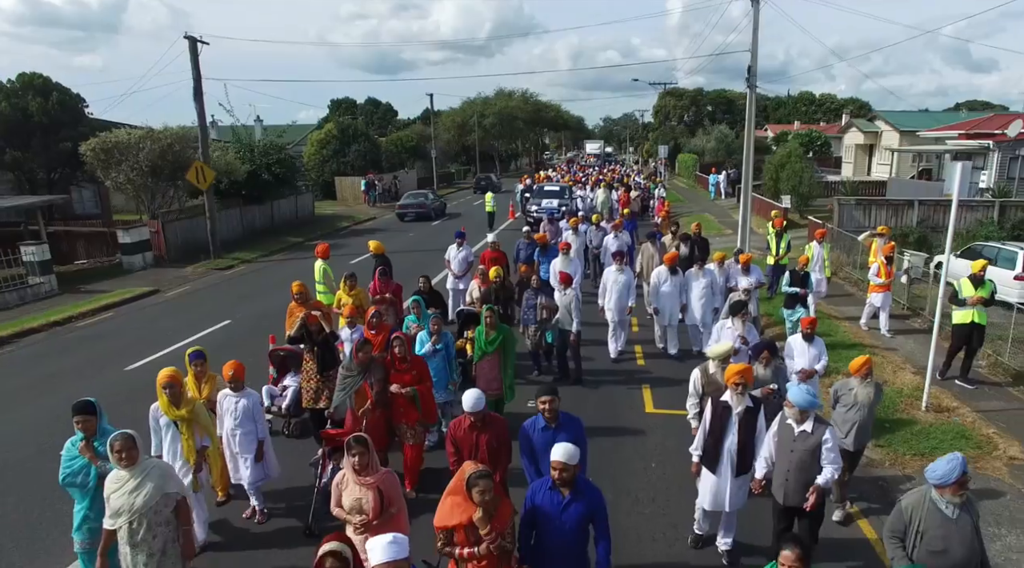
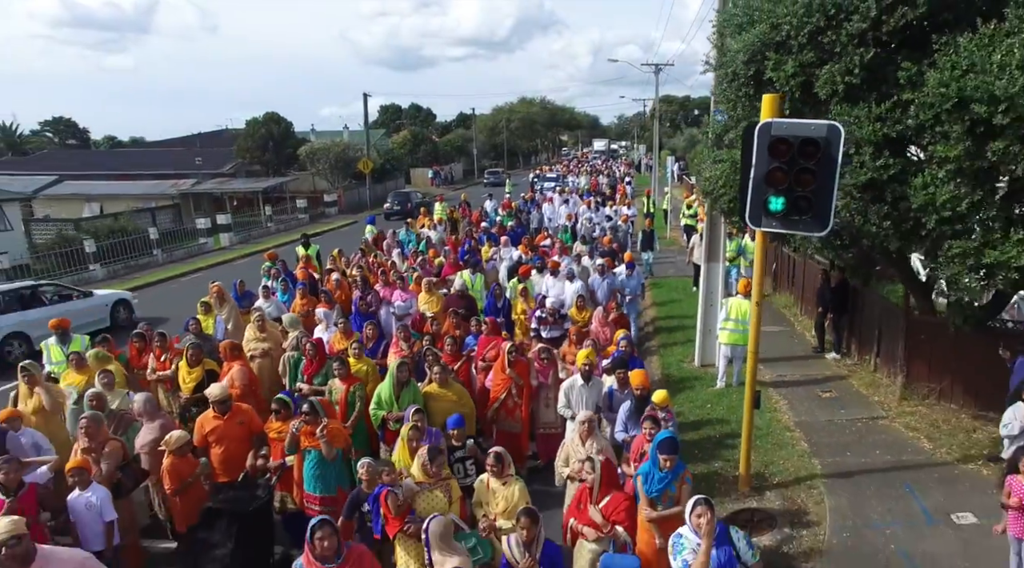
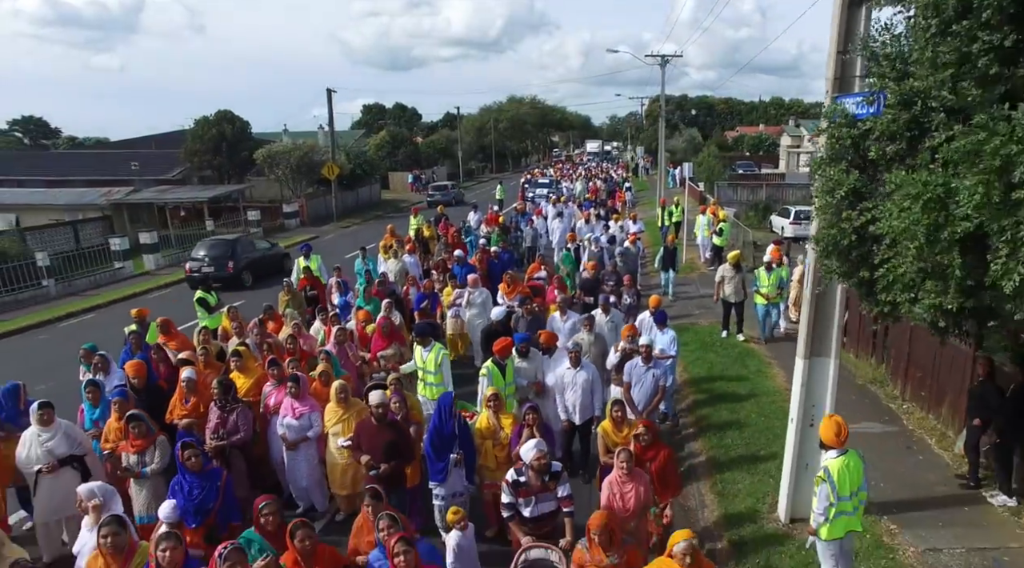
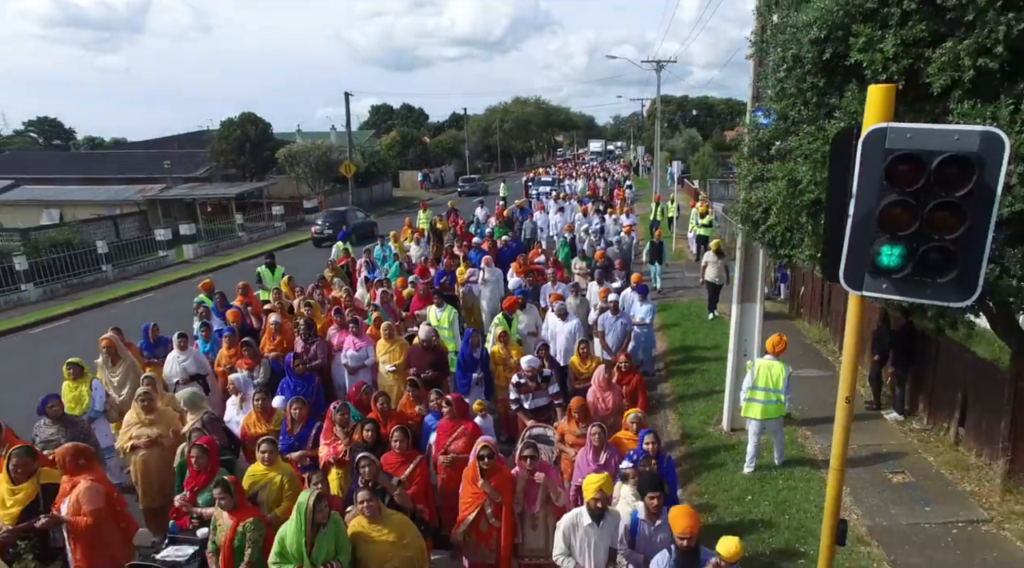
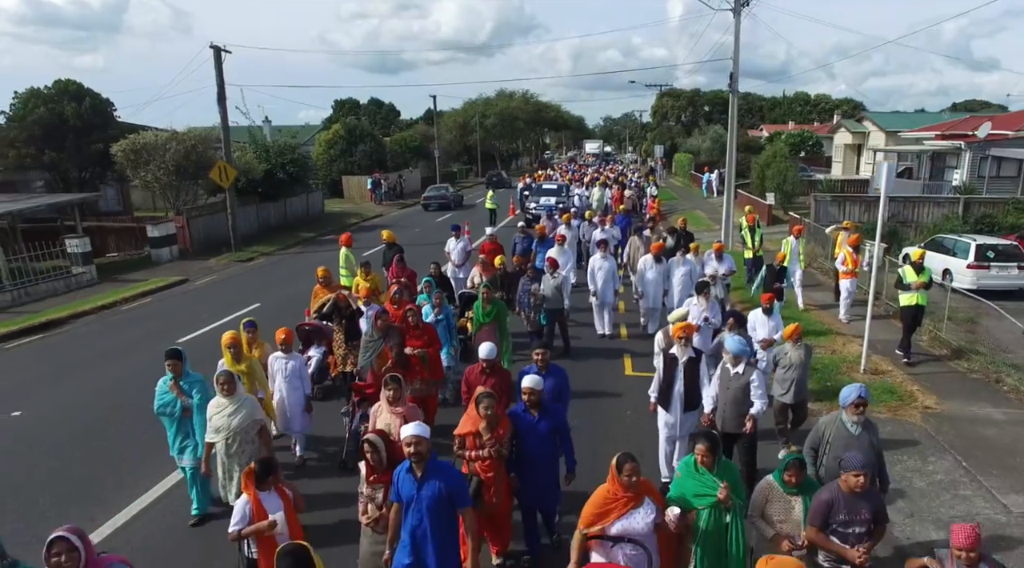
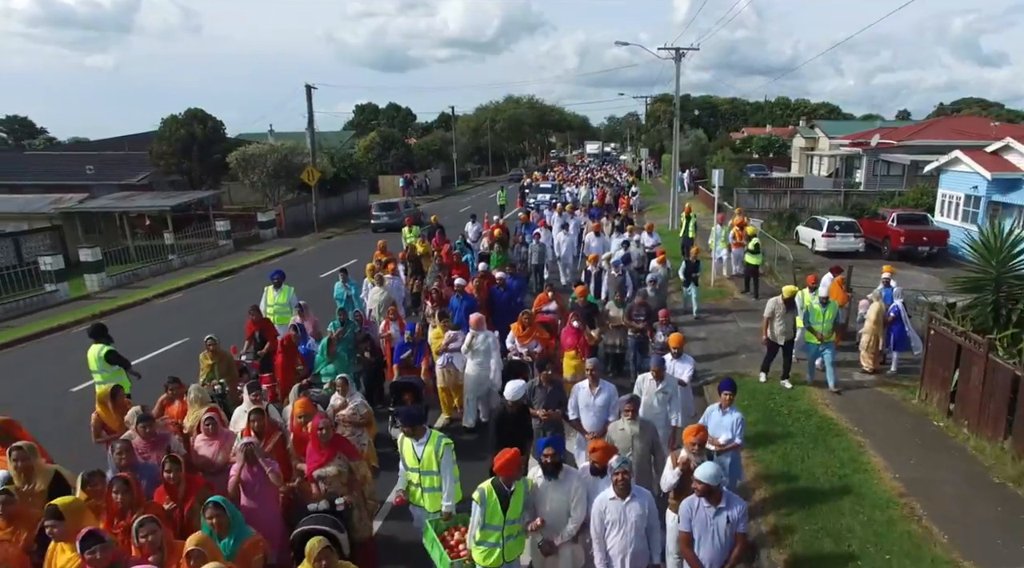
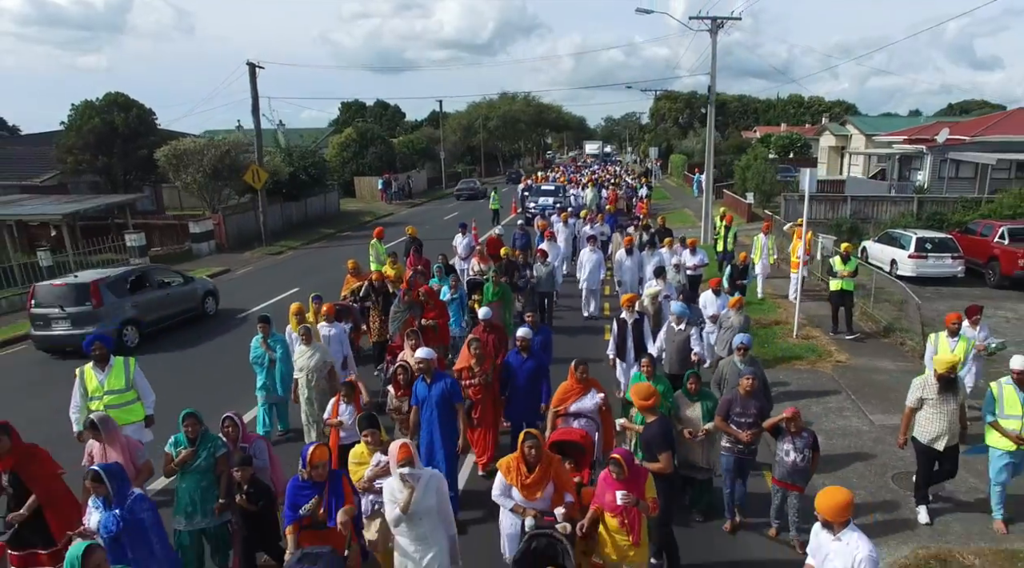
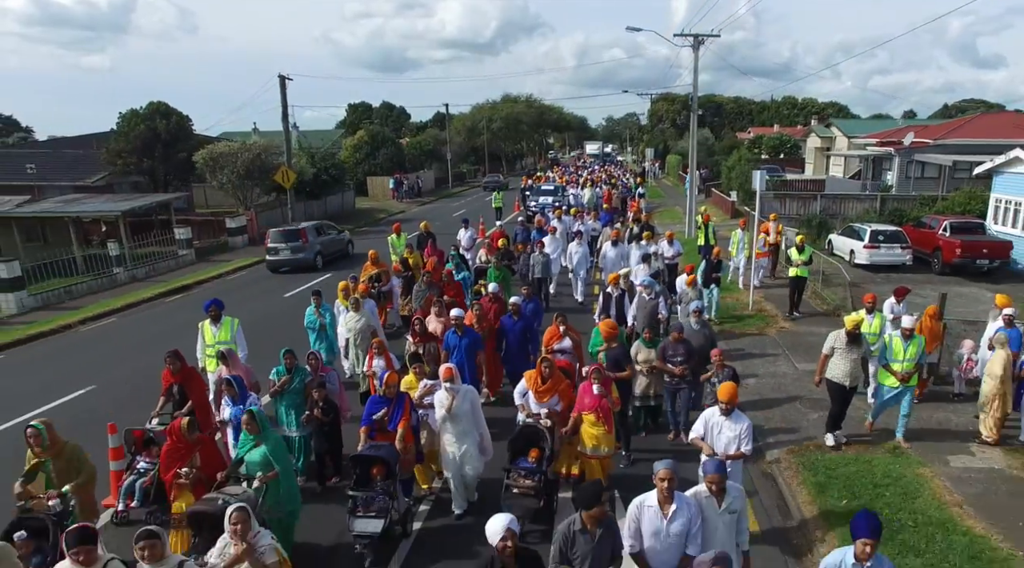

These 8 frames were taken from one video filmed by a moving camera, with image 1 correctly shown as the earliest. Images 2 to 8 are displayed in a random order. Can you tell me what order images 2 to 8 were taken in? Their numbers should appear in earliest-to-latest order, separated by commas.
5, 7, 8, 6, 3, 4, 2
